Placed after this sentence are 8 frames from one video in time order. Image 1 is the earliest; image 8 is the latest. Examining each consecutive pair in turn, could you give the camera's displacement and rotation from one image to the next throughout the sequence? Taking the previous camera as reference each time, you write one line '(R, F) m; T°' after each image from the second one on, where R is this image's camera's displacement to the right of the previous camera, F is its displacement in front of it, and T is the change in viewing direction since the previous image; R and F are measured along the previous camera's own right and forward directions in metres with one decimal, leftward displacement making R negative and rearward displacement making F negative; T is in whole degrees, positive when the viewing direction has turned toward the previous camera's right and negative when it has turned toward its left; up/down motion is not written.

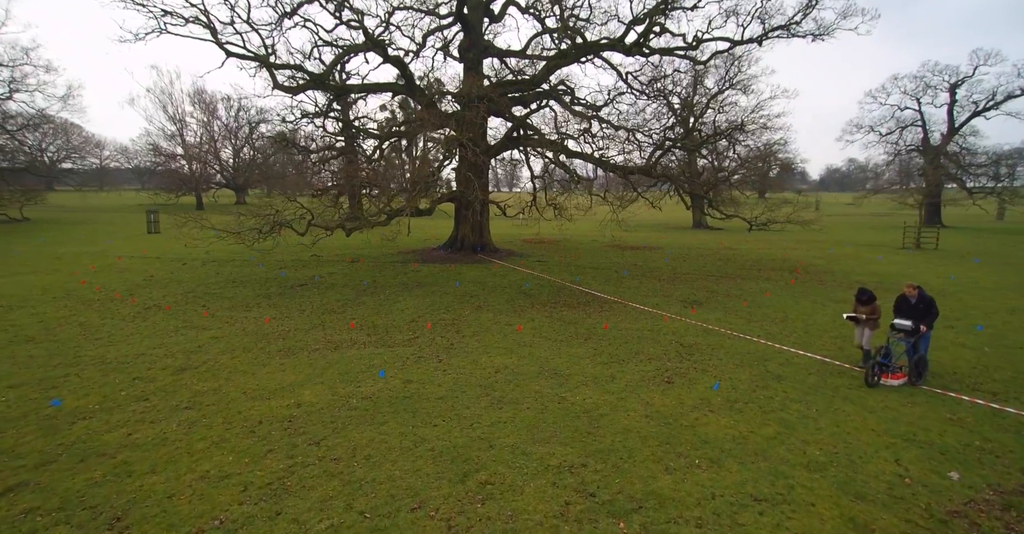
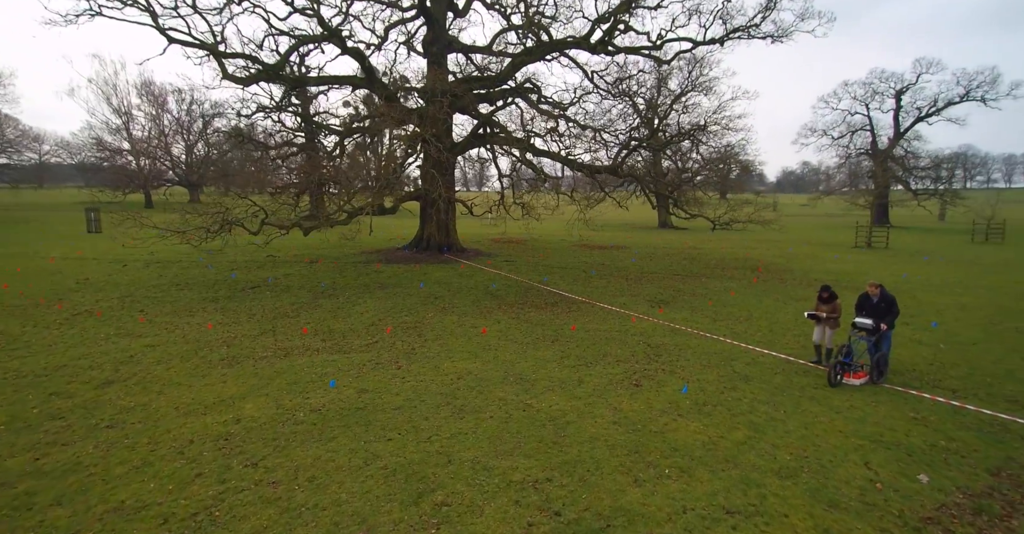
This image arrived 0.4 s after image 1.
(+0.1, +0.3) m; +3°
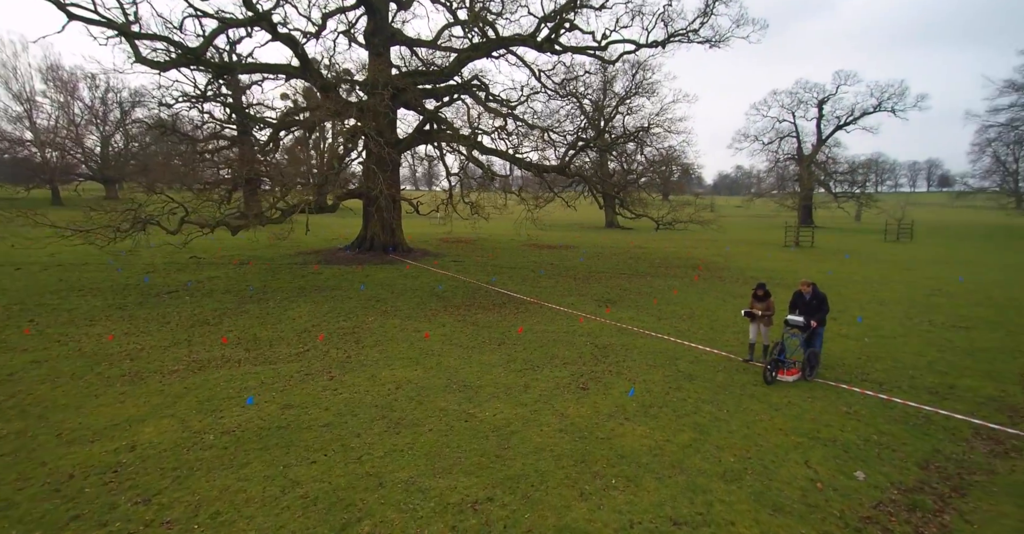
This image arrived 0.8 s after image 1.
(+0.1, +0.3) m; +5°
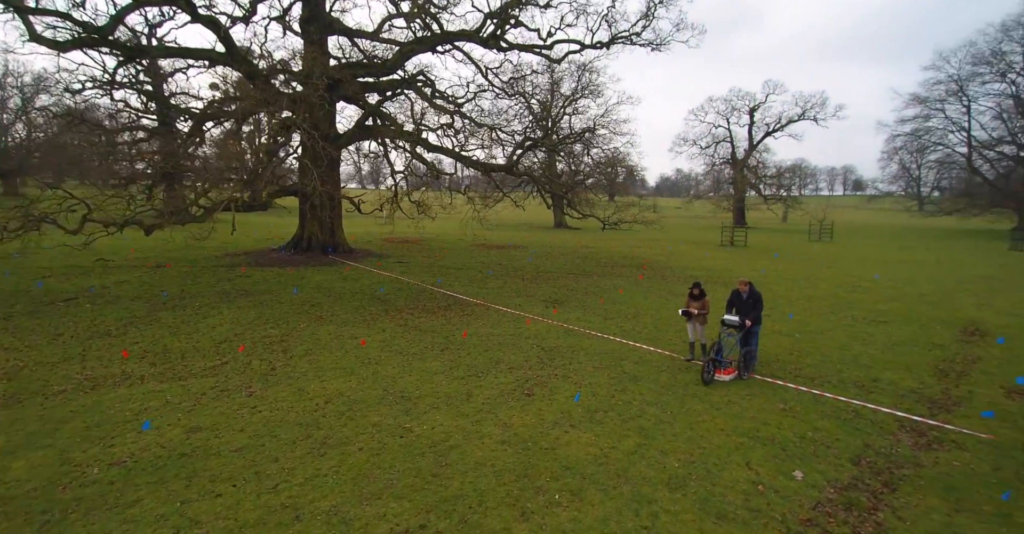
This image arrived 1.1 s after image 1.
(+0.1, +0.3) m; +6°
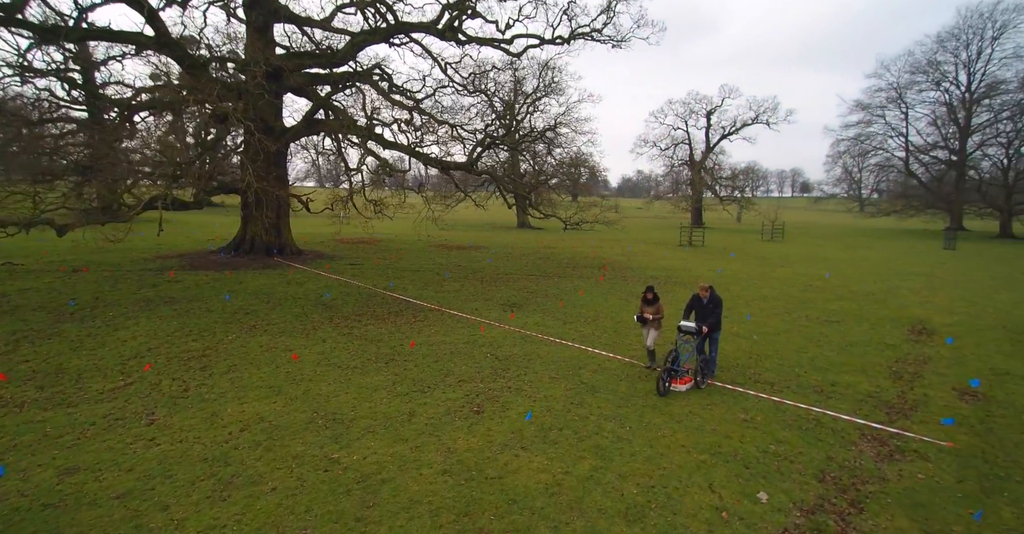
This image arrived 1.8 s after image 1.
(+0.2, +0.6) m; +4°
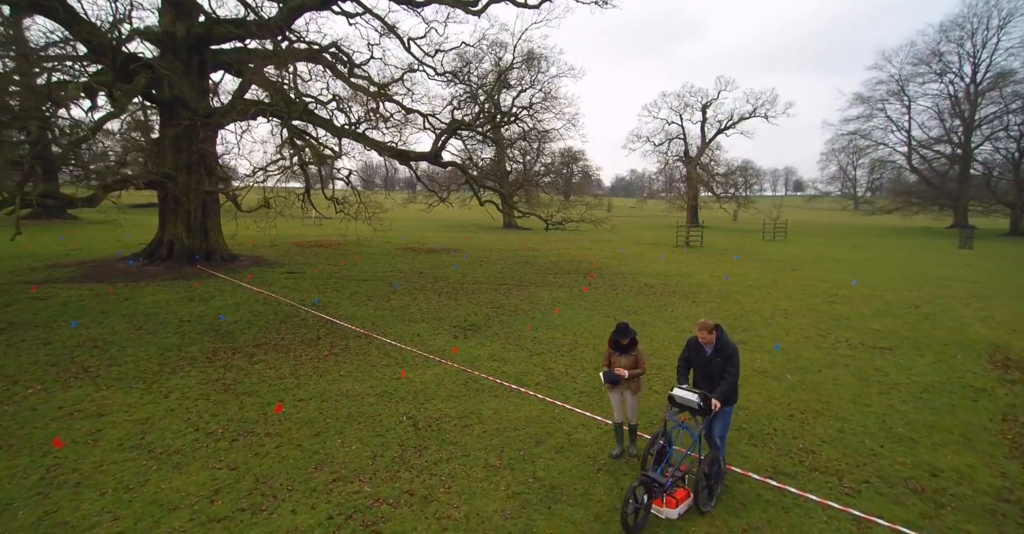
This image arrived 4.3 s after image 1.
(+0.8, +2.9) m; +1°
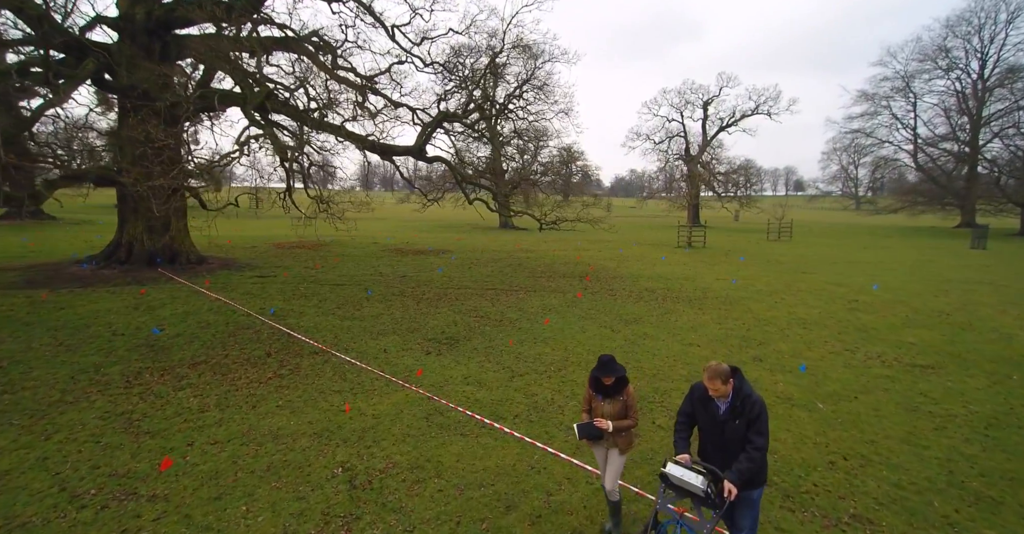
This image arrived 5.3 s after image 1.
(+0.3, +1.3) m; 0°
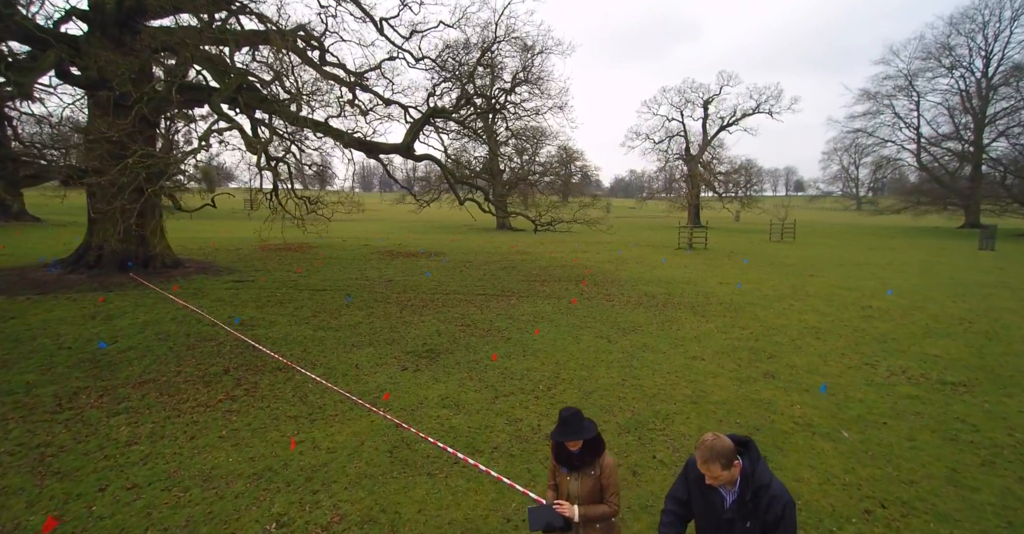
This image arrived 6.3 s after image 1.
(+0.2, +0.8) m; 0°
